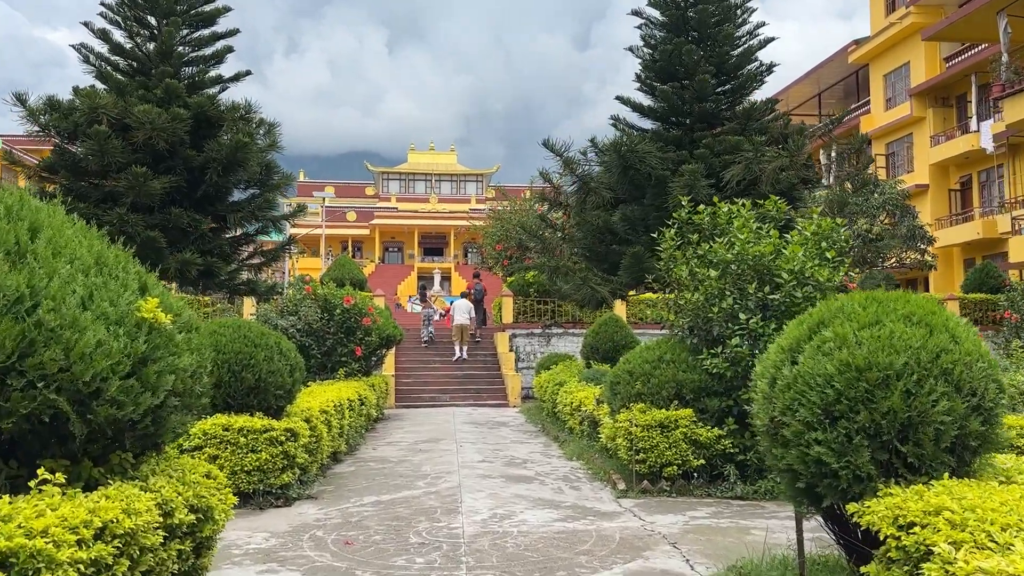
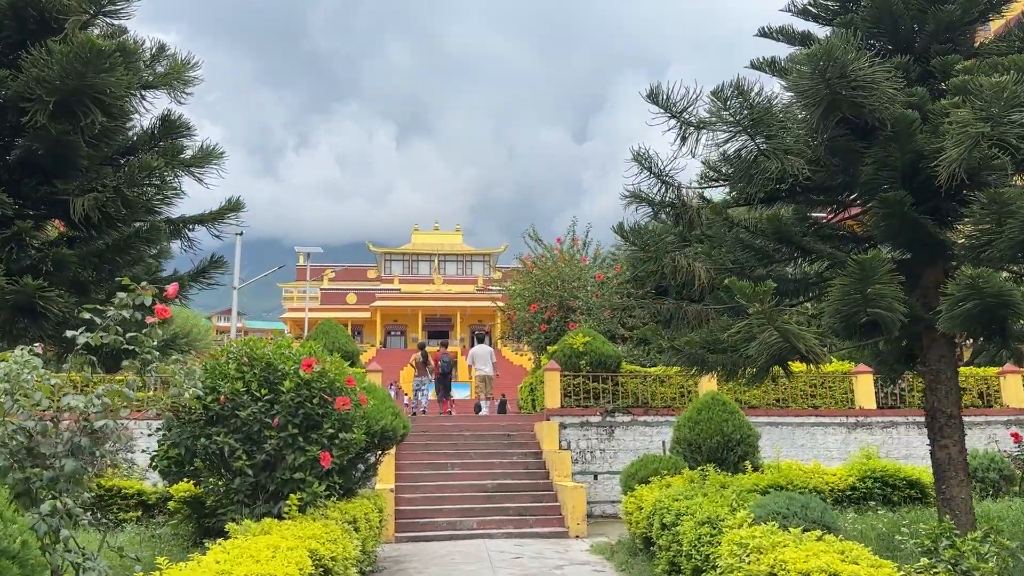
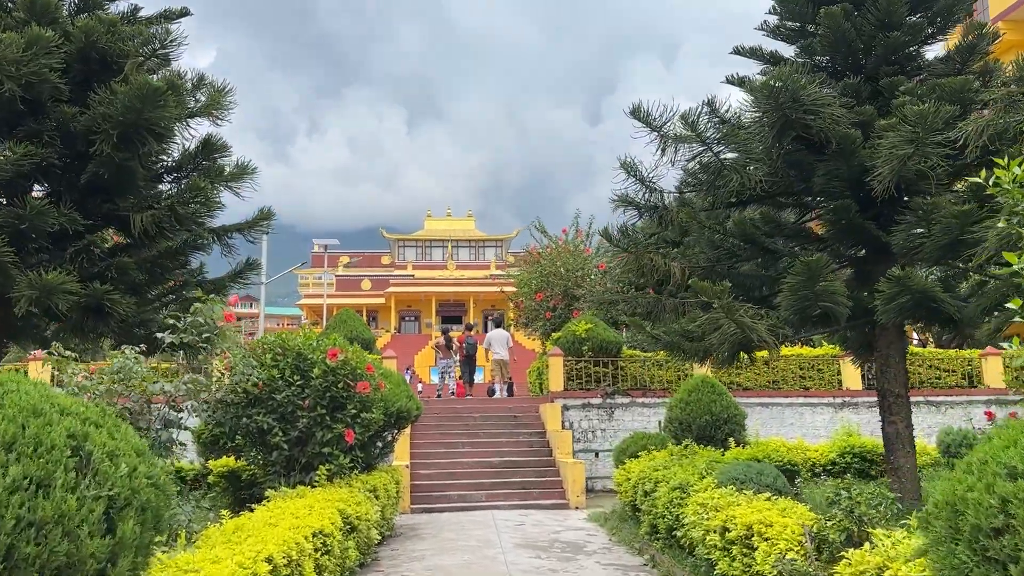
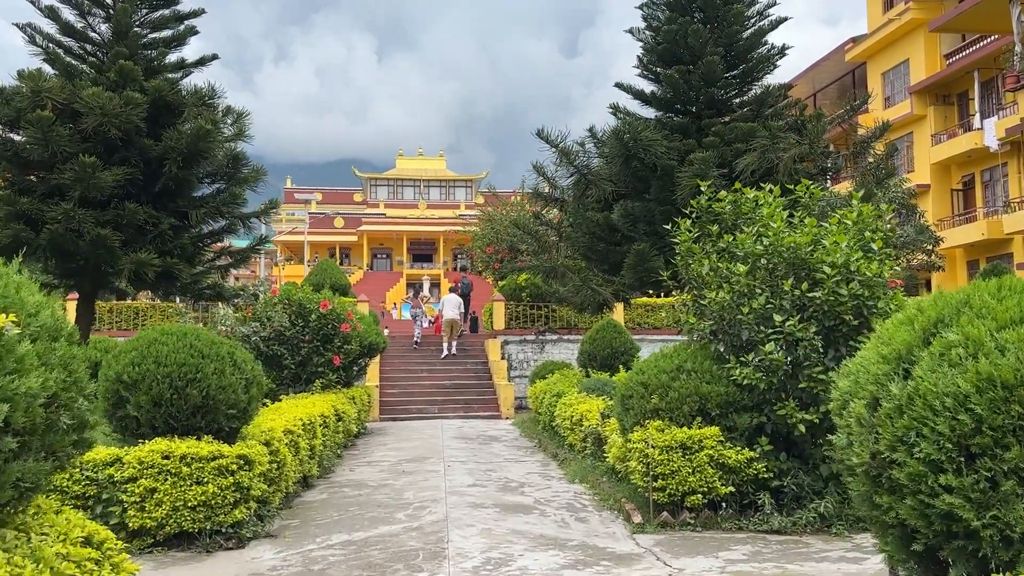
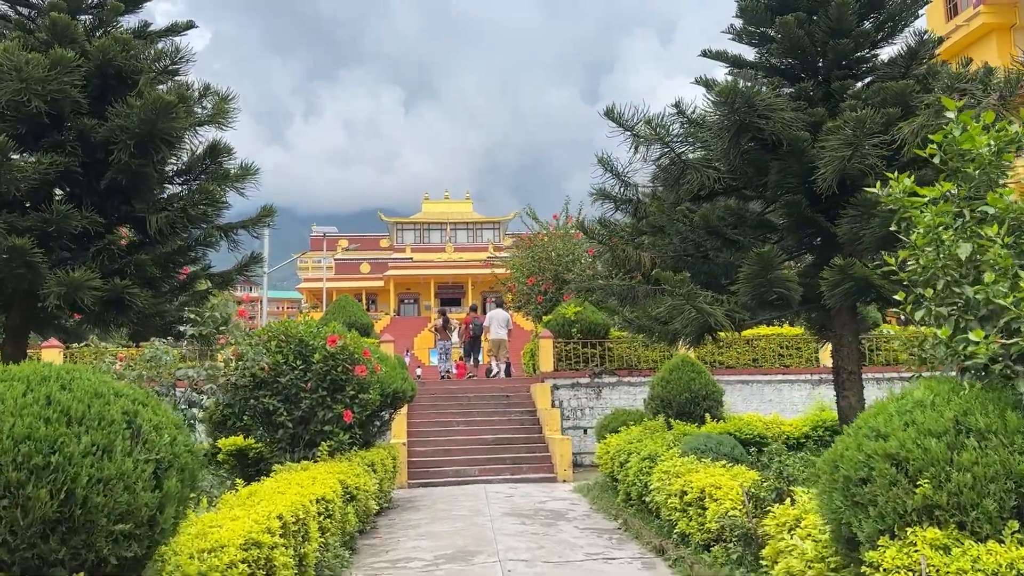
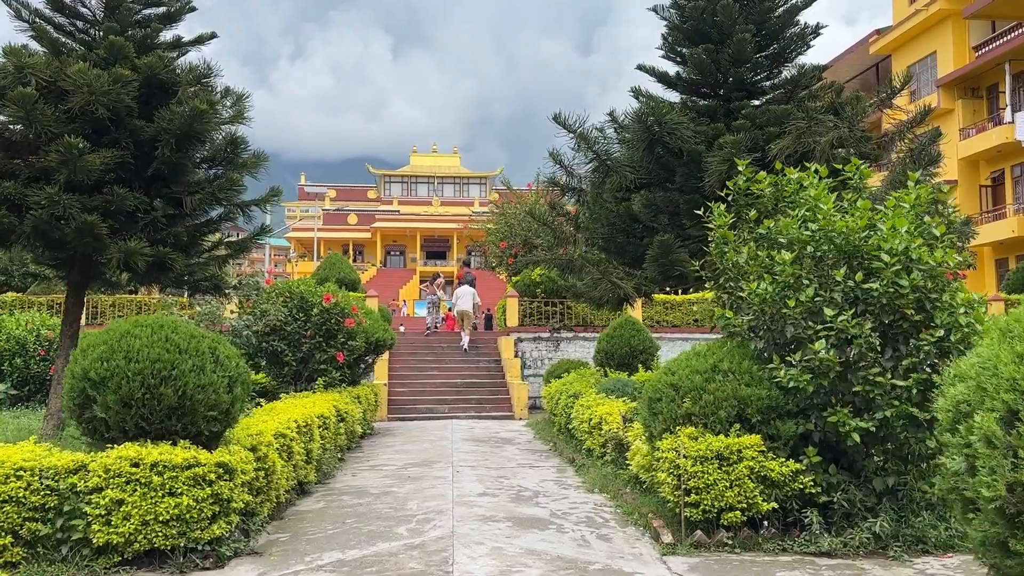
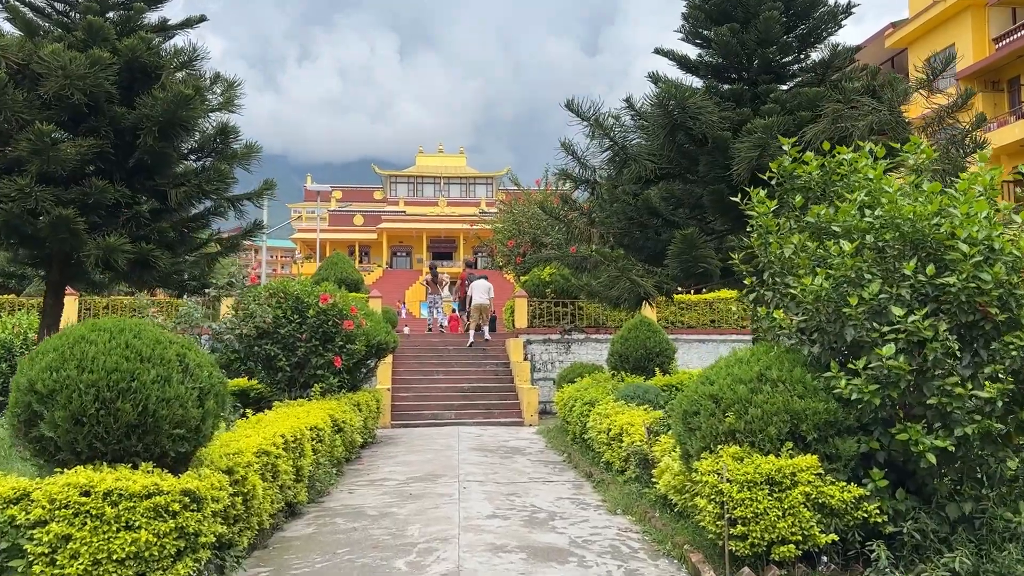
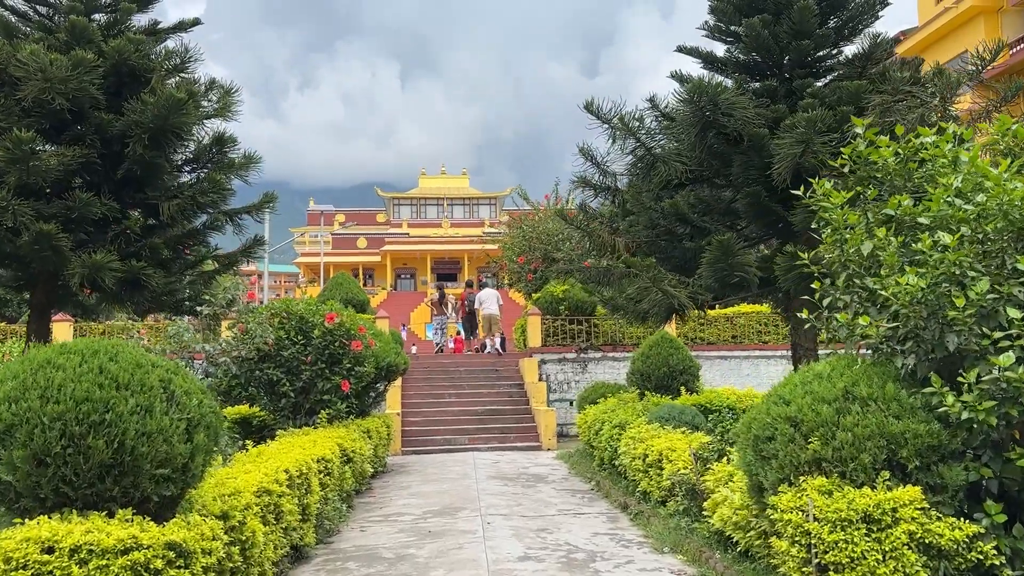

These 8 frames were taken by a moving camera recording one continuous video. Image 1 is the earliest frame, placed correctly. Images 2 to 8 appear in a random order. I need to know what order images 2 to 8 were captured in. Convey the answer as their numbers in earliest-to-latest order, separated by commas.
4, 6, 7, 8, 5, 3, 2
